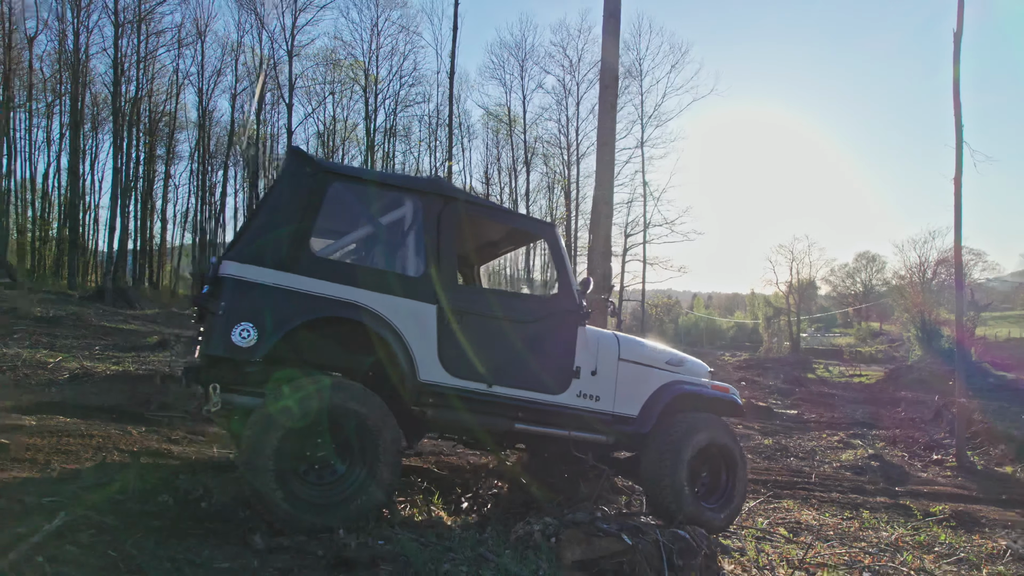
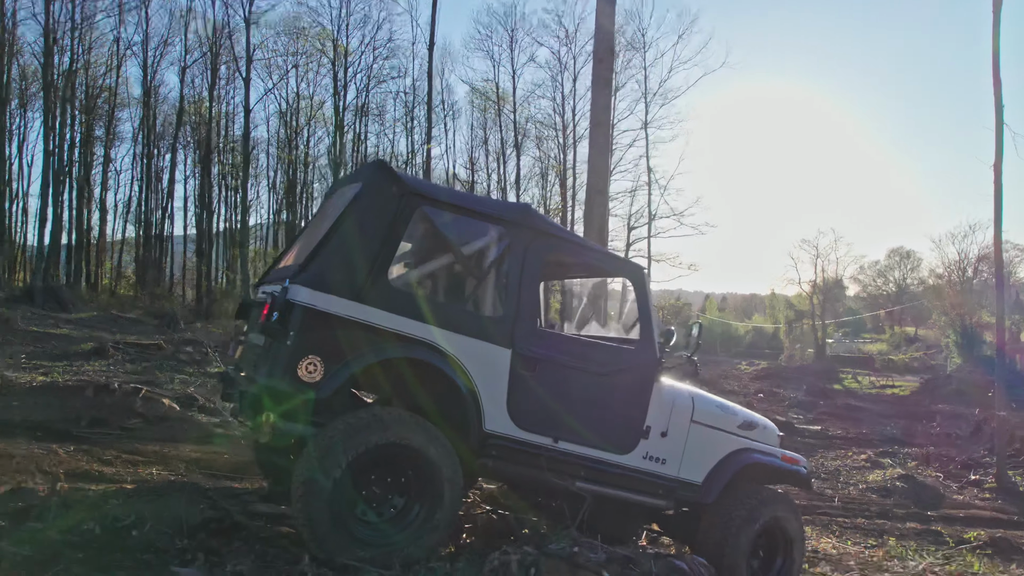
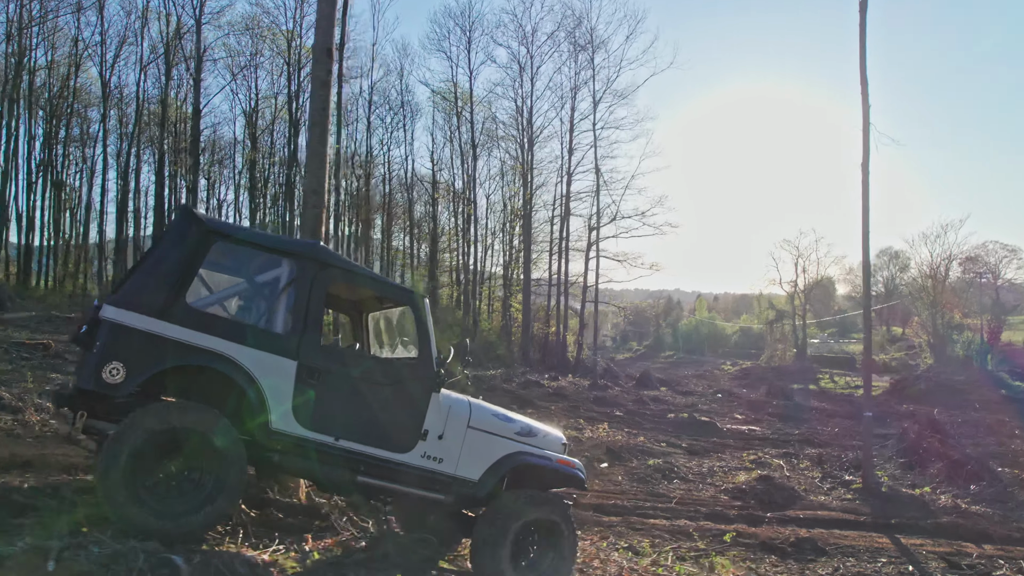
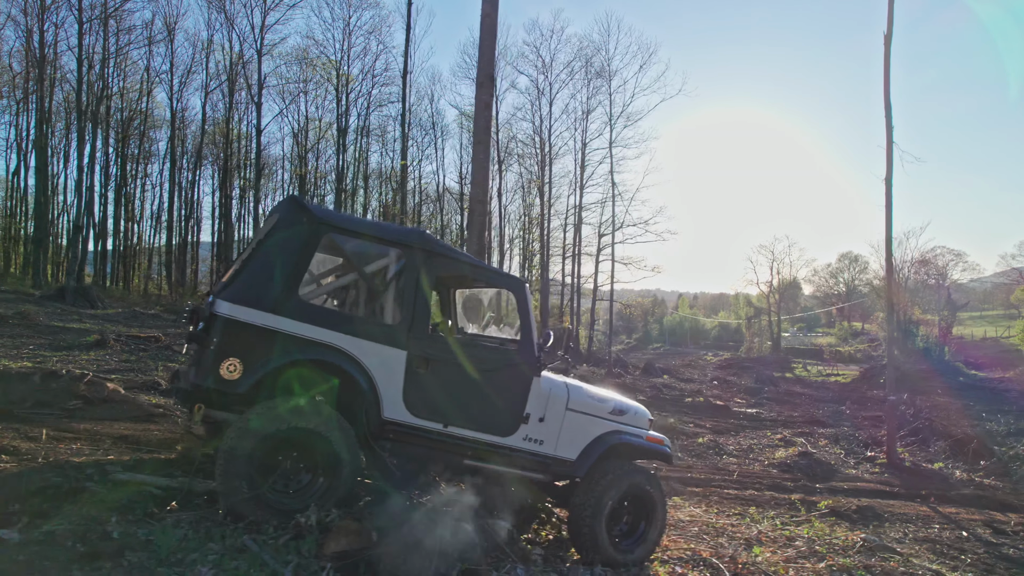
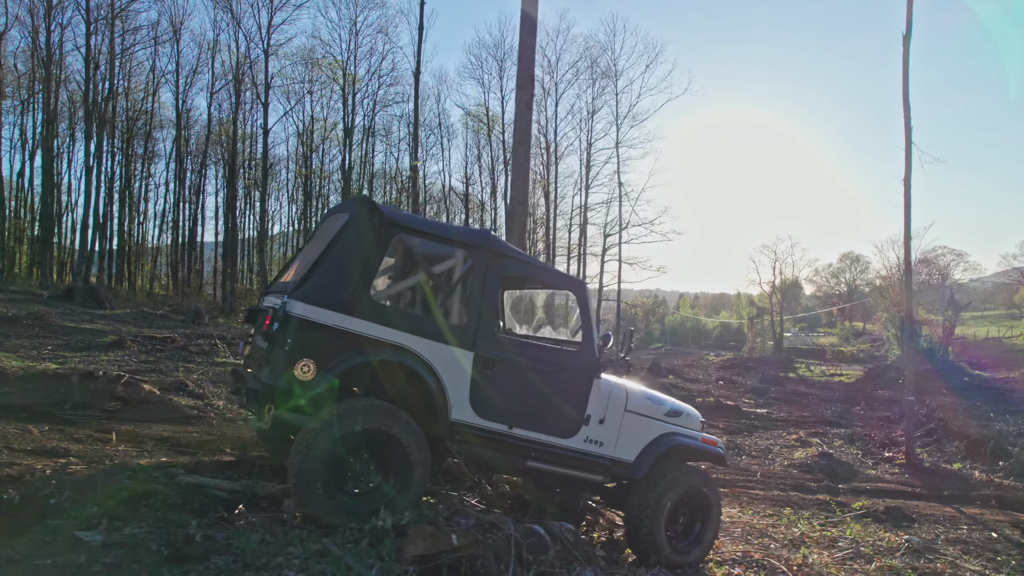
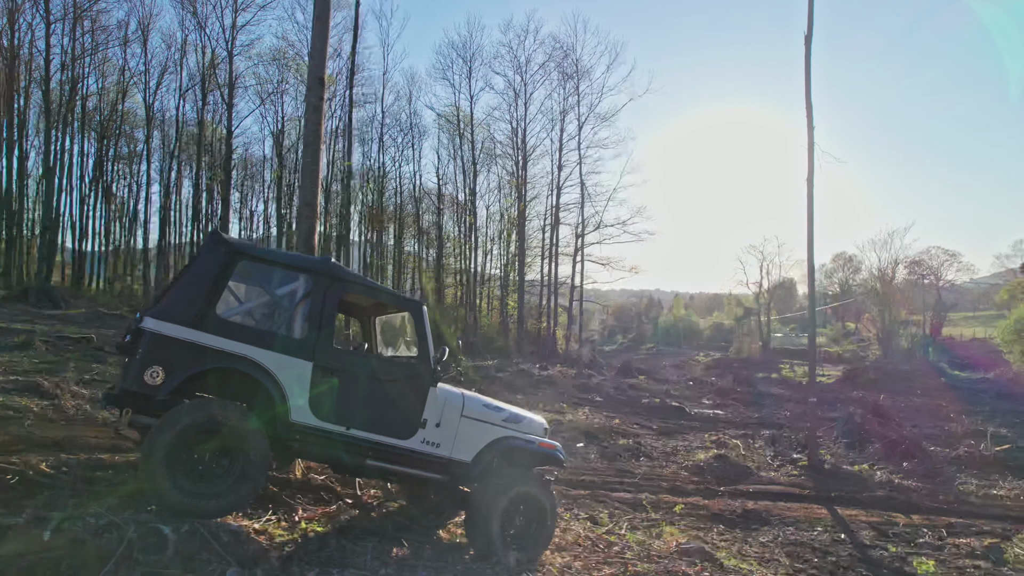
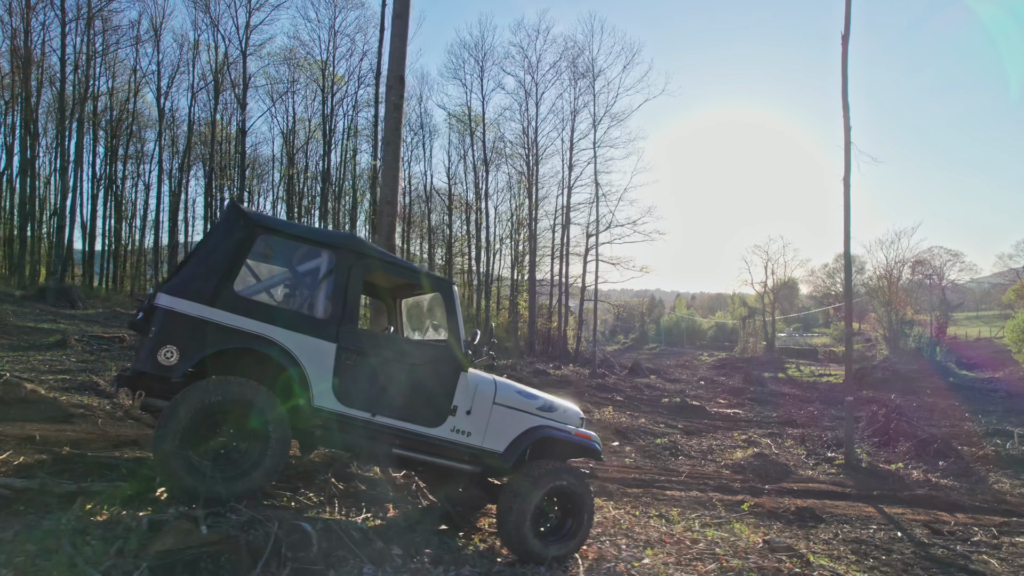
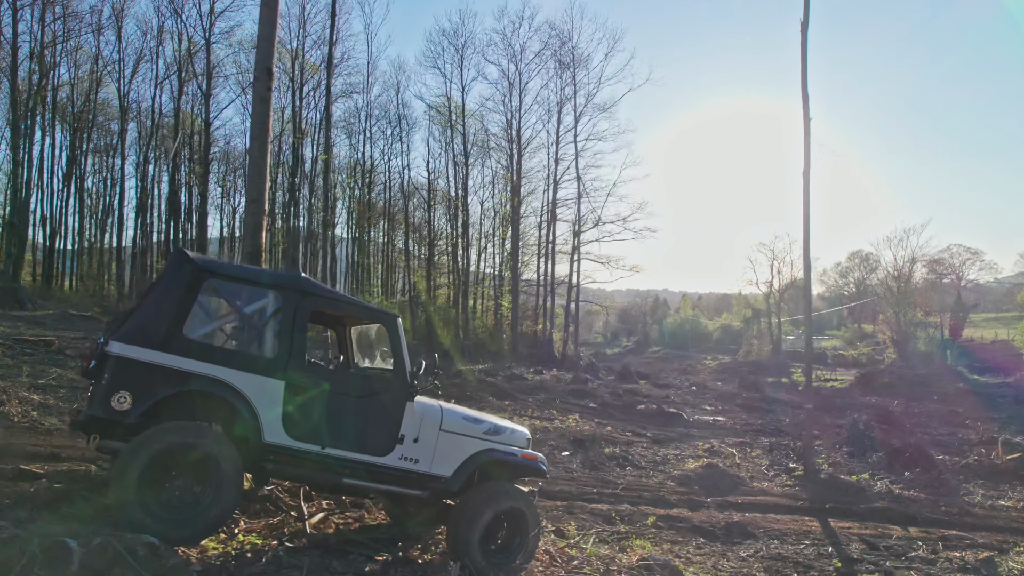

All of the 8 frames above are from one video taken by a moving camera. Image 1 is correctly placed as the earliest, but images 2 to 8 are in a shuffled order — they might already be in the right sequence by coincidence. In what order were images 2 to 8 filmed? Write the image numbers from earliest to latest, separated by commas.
2, 5, 4, 7, 3, 6, 8
